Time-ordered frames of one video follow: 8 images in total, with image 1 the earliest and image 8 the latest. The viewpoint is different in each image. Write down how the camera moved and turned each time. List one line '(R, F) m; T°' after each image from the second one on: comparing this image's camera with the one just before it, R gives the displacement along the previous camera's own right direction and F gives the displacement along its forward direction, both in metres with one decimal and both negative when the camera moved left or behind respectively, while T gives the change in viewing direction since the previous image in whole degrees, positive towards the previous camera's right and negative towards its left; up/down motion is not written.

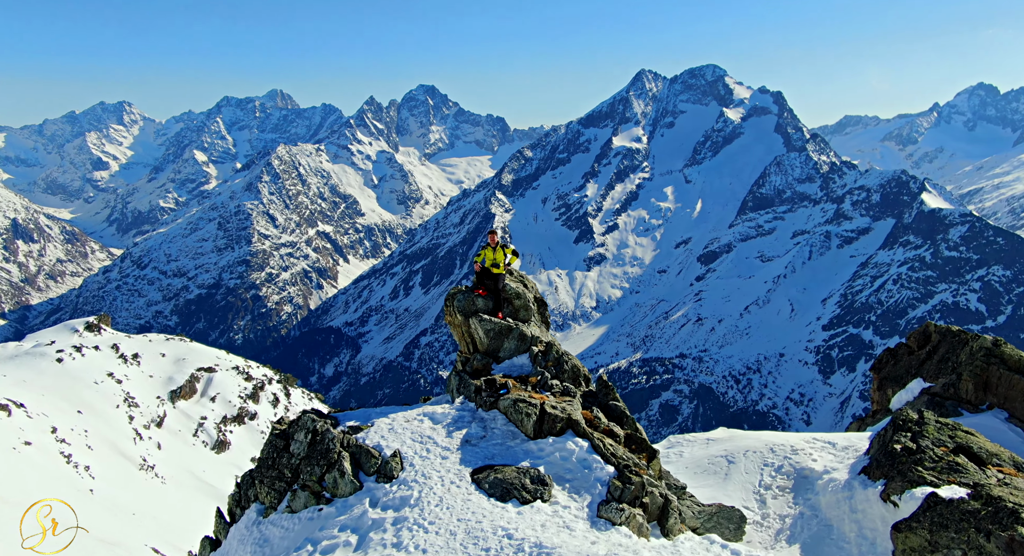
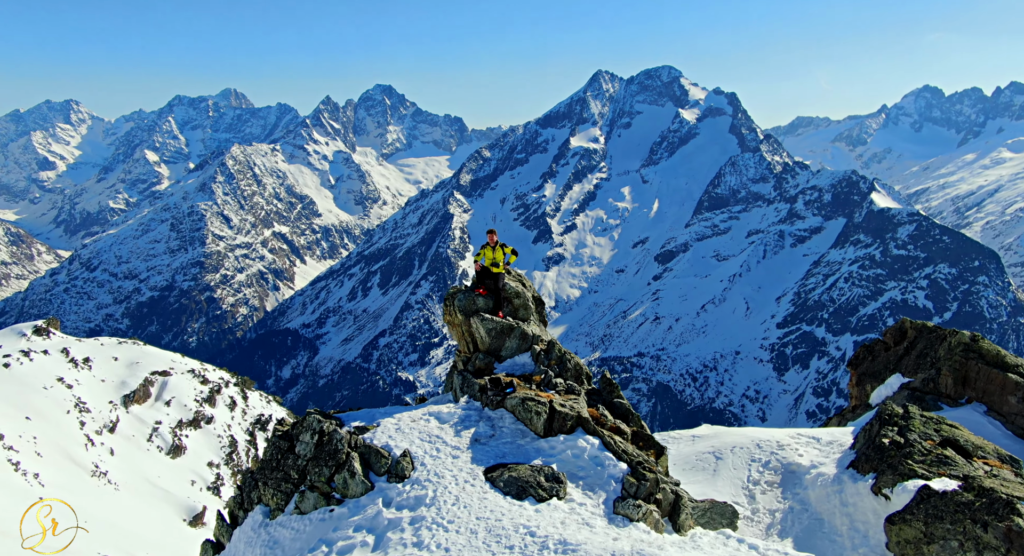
(-2.0, -0.2) m; +3°
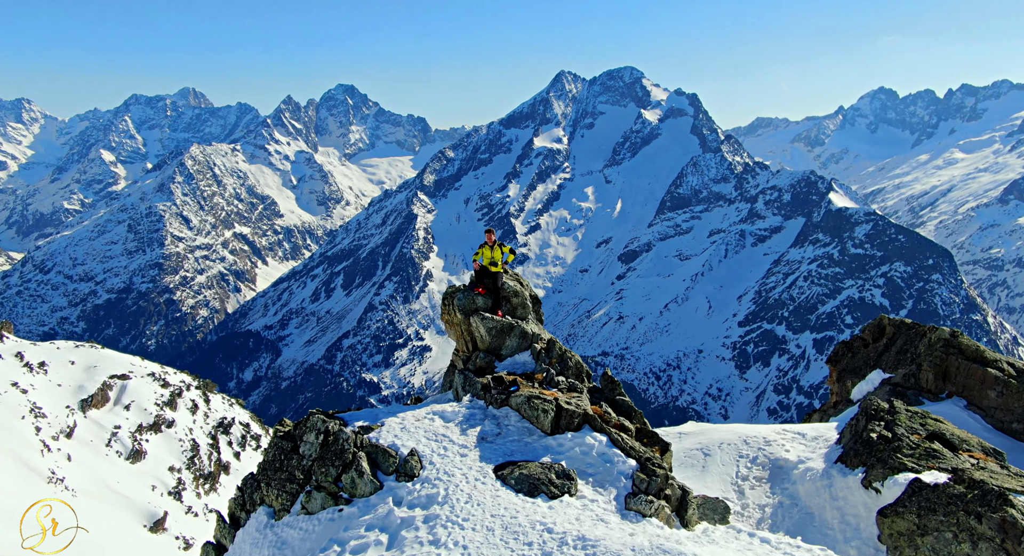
(-1.7, -0.2) m; +3°
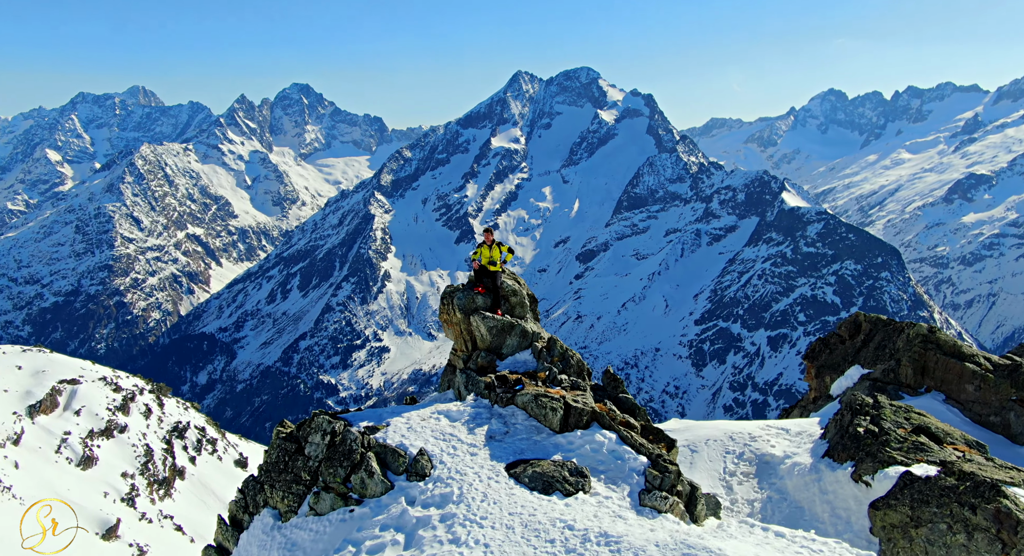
(-2.0, -0.1) m; +3°
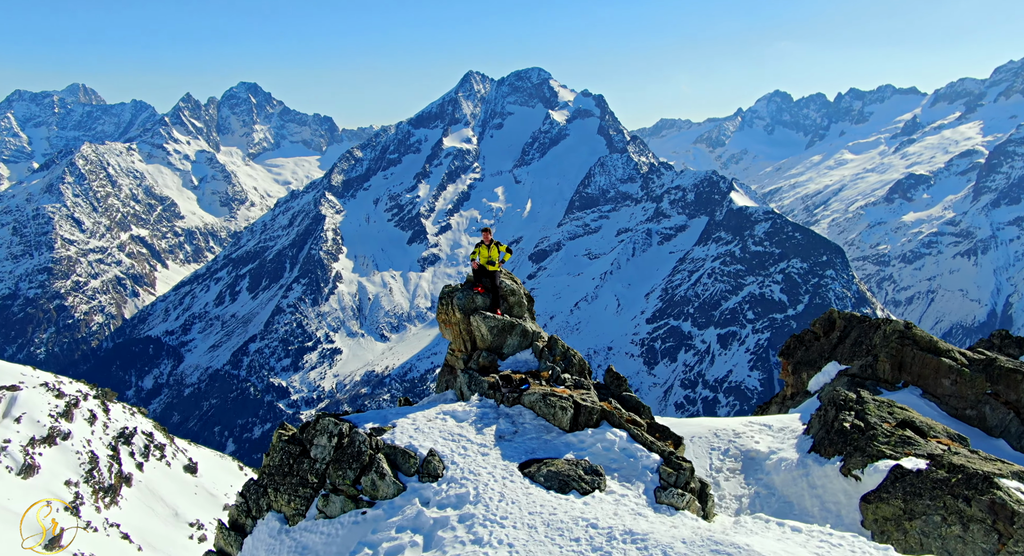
(-2.3, +0.1) m; +3°
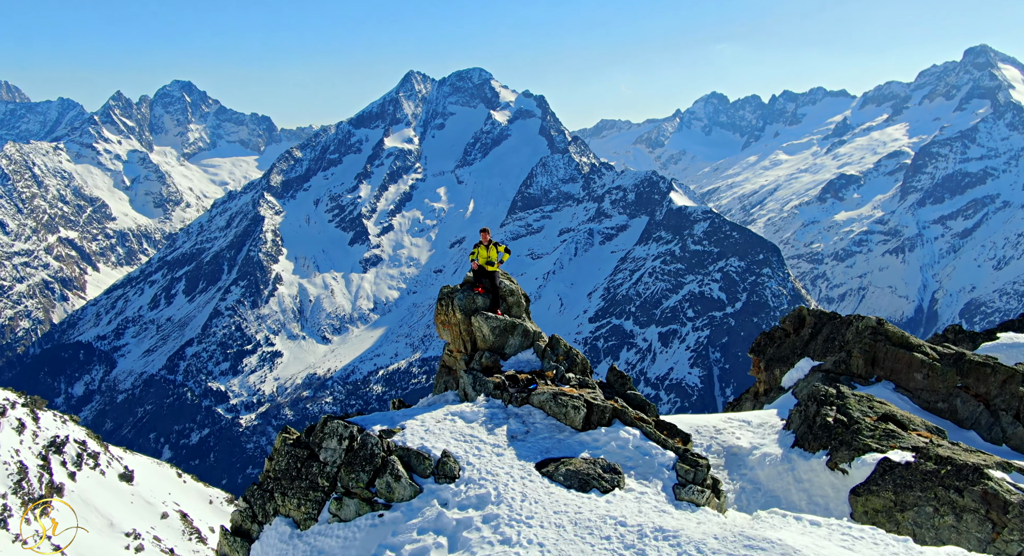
(-2.8, +0.1) m; +4°
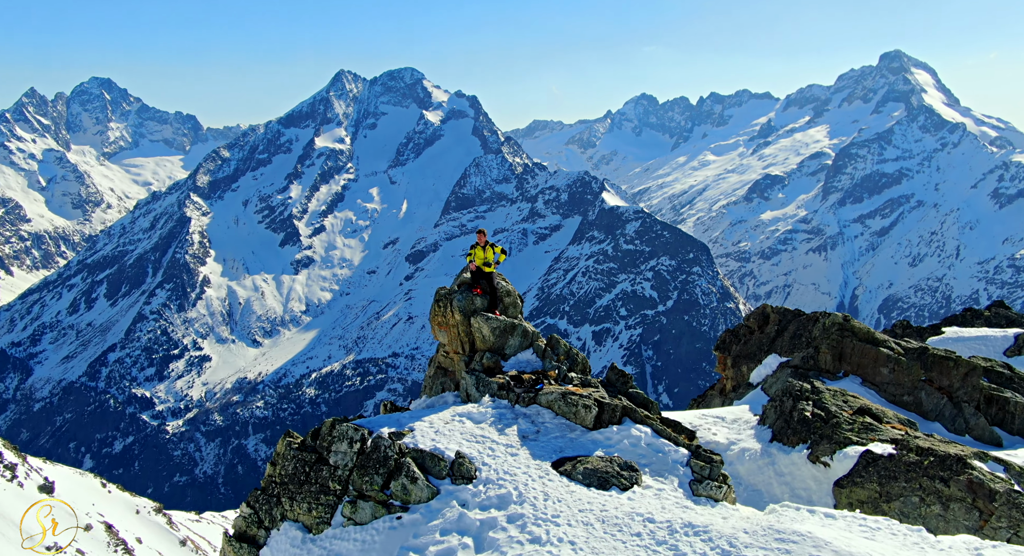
(-3.1, +0.2) m; +5°
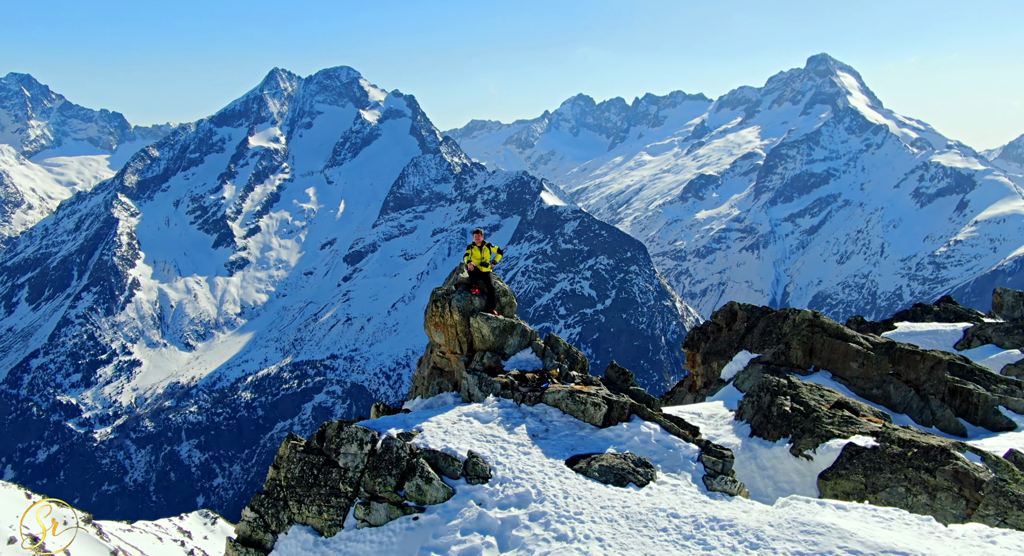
(-2.8, +0.3) m; +4°
